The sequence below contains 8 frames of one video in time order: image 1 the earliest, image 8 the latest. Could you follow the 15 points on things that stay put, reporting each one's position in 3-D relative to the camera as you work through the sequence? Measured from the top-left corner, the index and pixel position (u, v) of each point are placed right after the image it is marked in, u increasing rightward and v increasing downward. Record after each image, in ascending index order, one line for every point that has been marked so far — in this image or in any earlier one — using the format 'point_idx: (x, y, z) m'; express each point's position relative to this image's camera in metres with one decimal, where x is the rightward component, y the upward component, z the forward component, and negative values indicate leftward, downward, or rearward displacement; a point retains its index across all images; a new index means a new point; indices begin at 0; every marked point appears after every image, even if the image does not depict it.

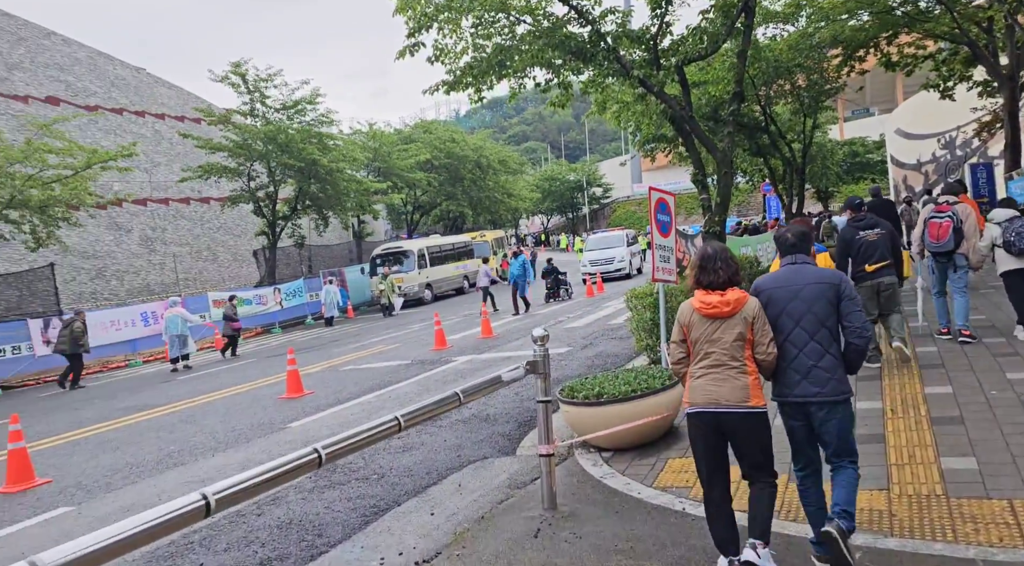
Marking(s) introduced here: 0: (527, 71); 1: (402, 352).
0: (+0.3, +3.7, +14.2) m
1: (-2.1, -1.3, +15.9) m
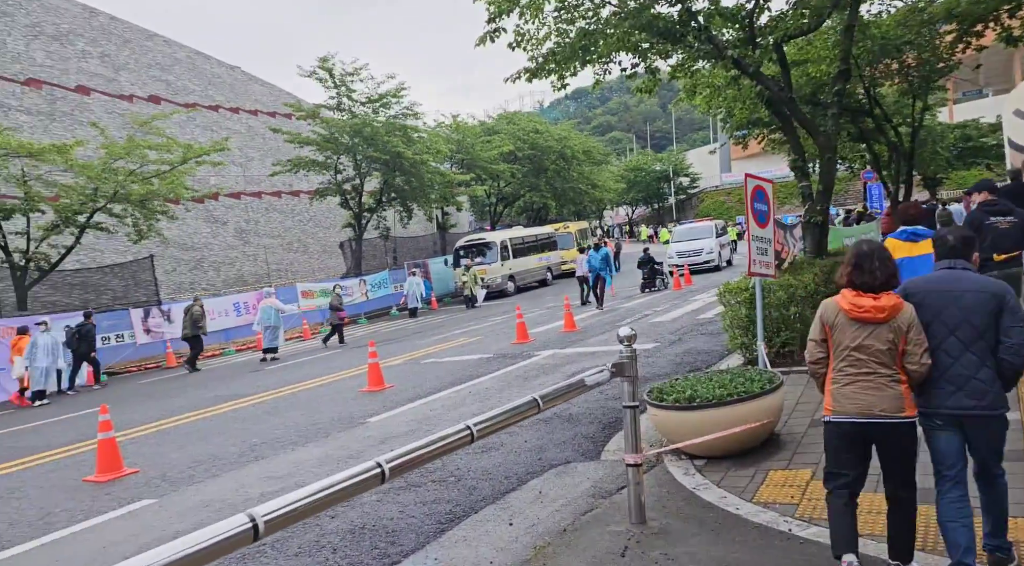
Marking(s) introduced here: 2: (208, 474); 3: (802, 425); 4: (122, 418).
0: (+1.7, +3.8, +13.7) m
1: (-0.5, -1.2, +15.7) m
2: (-2.8, -1.8, +7.6) m
3: (+2.4, -1.2, +6.8) m
4: (-5.6, -1.9, +11.6) m
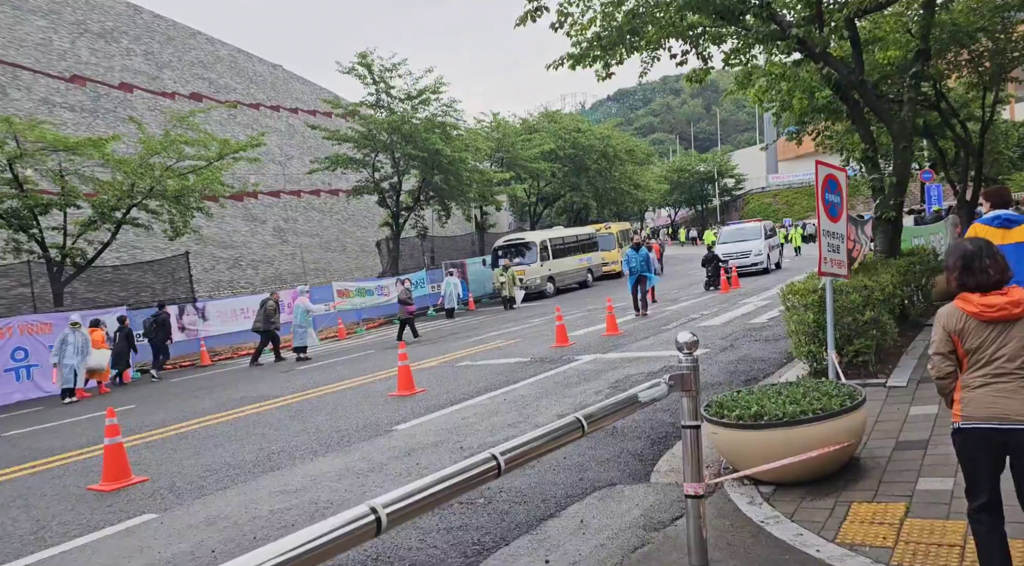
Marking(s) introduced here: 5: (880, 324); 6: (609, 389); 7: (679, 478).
0: (+2.4, +3.8, +12.8) m
1: (+0.2, -1.2, +14.9) m
2: (-2.5, -1.7, +6.9) m
3: (+2.7, -1.2, +5.9) m
4: (-5.0, -1.9, +11.1) m
5: (+3.5, -0.4, +7.7) m
6: (+1.2, -1.3, +9.8) m
7: (+1.2, -1.4, +6.0) m
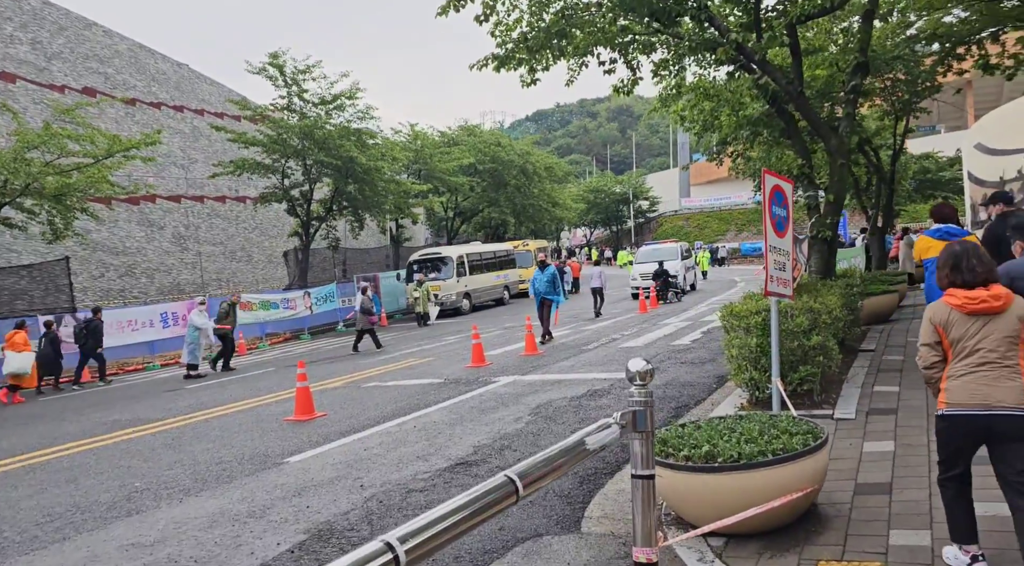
0: (+1.2, +3.5, +12.2) m
1: (-1.3, -1.4, +13.9) m
2: (-3.2, -1.8, +5.7) m
3: (+2.1, -1.3, +5.2) m
4: (-6.1, -1.9, +9.5) m
5: (+2.8, -0.6, +7.1) m
6: (+0.2, -1.5, +8.9) m
7: (+0.6, -1.5, +5.1) m
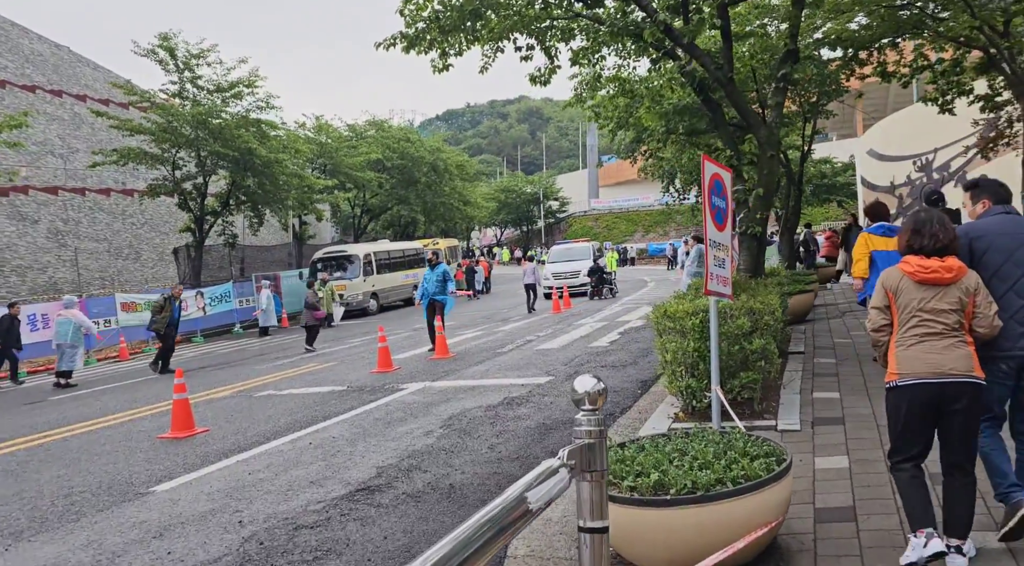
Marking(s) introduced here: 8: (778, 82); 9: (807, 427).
0: (-0.1, +3.5, +11.4) m
1: (-2.8, -1.4, +12.8) m
2: (-3.7, -1.7, +4.4) m
3: (+1.6, -1.3, +4.5) m
4: (-7.1, -1.9, +7.9) m
5: (+2.1, -0.6, +6.5) m
6: (-0.7, -1.4, +8.0) m
7: (+0.2, -1.5, +4.3) m
8: (+3.0, +2.3, +9.2) m
9: (+2.2, -1.1, +6.1) m
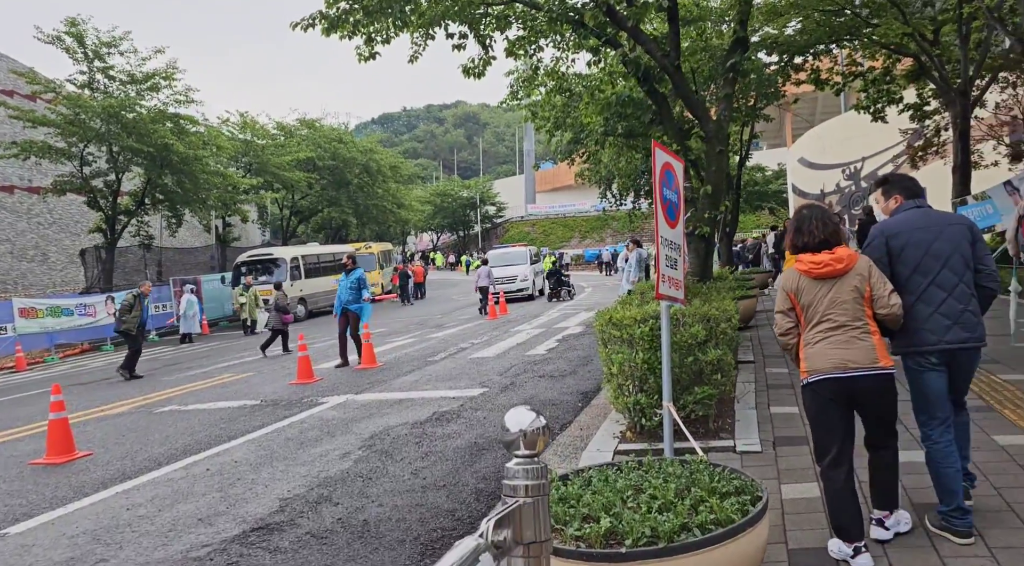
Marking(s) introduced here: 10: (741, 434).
0: (-1.0, +3.5, +10.6) m
1: (-3.8, -1.5, +11.7) m
2: (-4.1, -1.7, +3.3) m
3: (+1.3, -1.3, +3.9) m
4: (-7.7, -1.9, +6.6) m
5: (+1.5, -0.6, +5.8) m
6: (-1.3, -1.5, +7.1) m
7: (-0.2, -1.5, +3.5) m
8: (+2.3, +2.2, +8.7) m
9: (+1.7, -1.1, +5.5) m
10: (+1.6, -1.1, +5.7) m
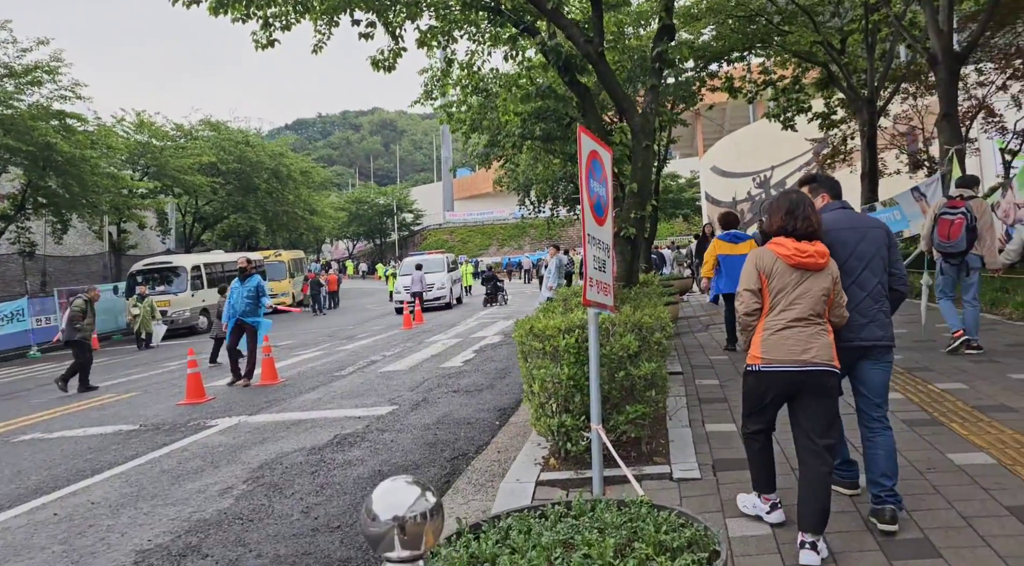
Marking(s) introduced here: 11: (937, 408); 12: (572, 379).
0: (-2.0, +3.4, +9.7) m
1: (-4.9, -1.6, +10.5) m
2: (-4.4, -1.8, +2.1) m
3: (+0.9, -1.3, +3.2) m
4: (-8.3, -2.0, +5.0) m
5: (+0.9, -0.6, +5.2) m
6: (-2.0, -1.5, +6.2) m
7: (-0.5, -1.6, +2.7) m
8: (+1.4, +2.2, +8.1) m
9: (+1.2, -1.1, +4.9) m
10: (+1.0, -1.1, +5.1) m
11: (+3.2, -0.9, +6.1) m
12: (+0.4, -0.6, +5.0) m
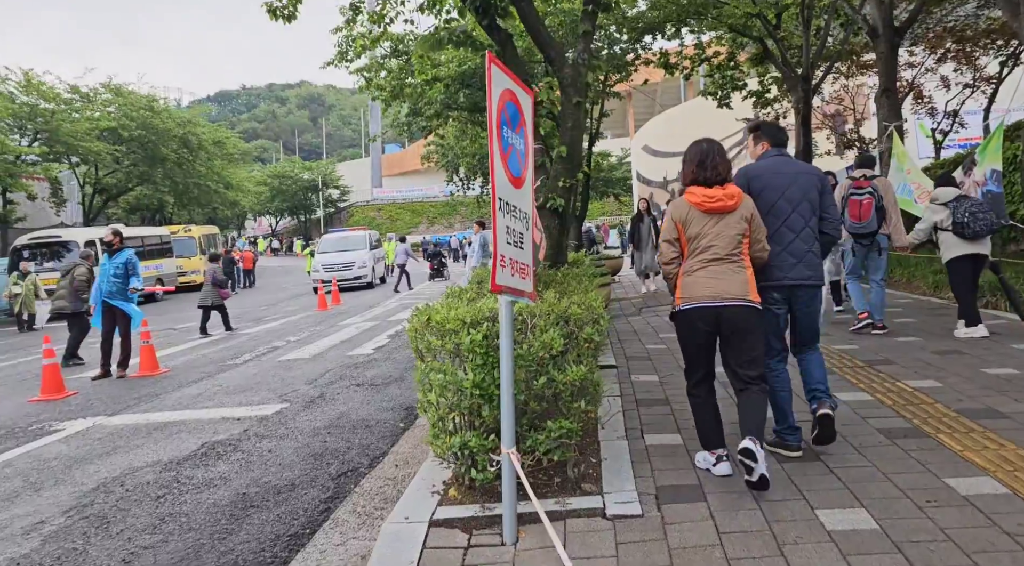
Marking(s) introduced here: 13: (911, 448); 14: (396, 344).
0: (-2.9, +3.6, +8.2) m
1: (-5.9, -1.3, +8.9) m
2: (-4.6, -1.7, +0.6) m
3: (+0.5, -1.3, +2.1) m
4: (-8.8, -1.9, +3.1) m
5: (+0.4, -0.5, +4.1) m
6: (-2.7, -1.4, +4.8) m
7: (-0.9, -1.5, +1.5) m
8: (+0.6, +2.4, +7.0) m
9: (+0.7, -1.0, +3.8) m
10: (+0.5, -1.0, +4.0) m
11: (+2.5, -0.8, +5.1) m
12: (-0.2, -0.5, +3.9) m
13: (+2.2, -0.9, +4.4) m
14: (-1.7, -0.9, +12.0) m
